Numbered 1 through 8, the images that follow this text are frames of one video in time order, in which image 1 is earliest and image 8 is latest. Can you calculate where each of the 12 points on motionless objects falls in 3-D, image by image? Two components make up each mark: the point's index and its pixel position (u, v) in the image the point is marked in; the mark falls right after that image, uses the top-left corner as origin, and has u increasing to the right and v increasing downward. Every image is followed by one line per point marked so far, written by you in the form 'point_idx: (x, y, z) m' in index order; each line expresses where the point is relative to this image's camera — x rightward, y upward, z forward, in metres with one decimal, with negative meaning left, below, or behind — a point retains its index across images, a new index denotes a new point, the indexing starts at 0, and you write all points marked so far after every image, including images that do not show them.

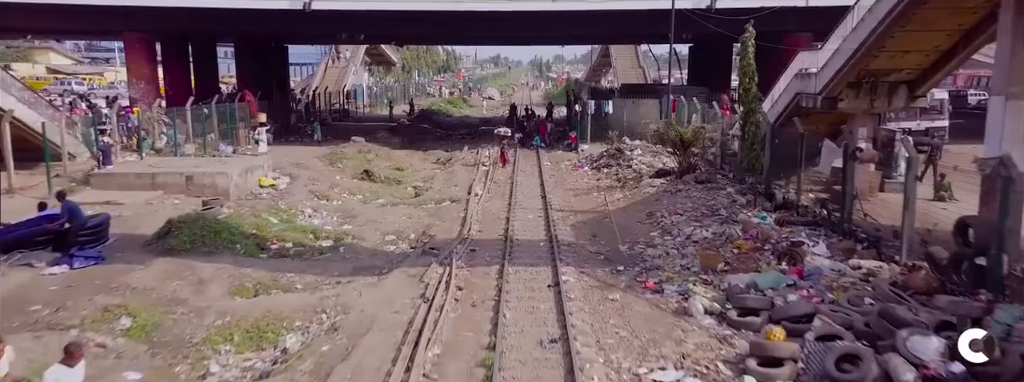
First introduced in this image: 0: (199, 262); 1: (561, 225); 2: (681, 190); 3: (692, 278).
0: (-5.2, -1.2, +13.1) m
1: (+1.1, -0.8, +17.6) m
2: (+4.3, 0.0, +20.0) m
3: (+2.8, -1.4, +12.4) m
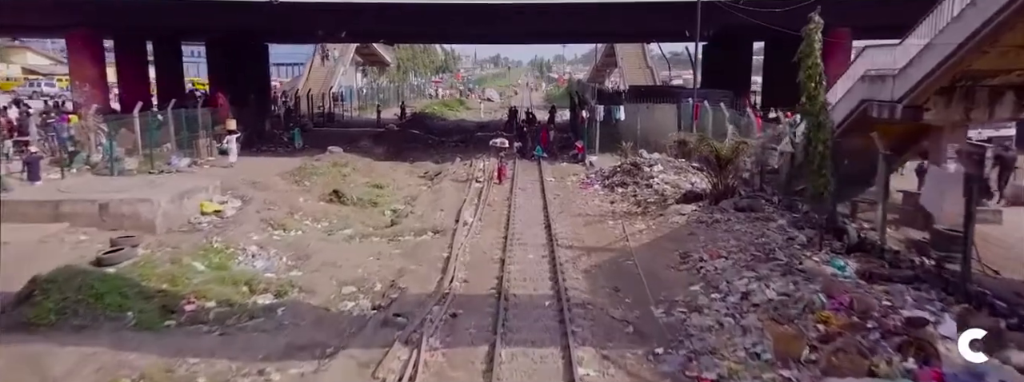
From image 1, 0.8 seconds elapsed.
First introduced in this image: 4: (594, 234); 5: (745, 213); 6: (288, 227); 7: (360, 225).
0: (-5.3, -1.8, +9.2) m
1: (+1.0, -1.4, +13.7) m
2: (+4.2, -0.7, +16.1) m
3: (+2.8, -2.0, +8.5) m
4: (+1.8, -0.9, +16.7) m
5: (+4.9, -0.5, +16.7) m
6: (-5.1, -0.8, +18.0) m
7: (-3.6, -0.8, +18.6) m
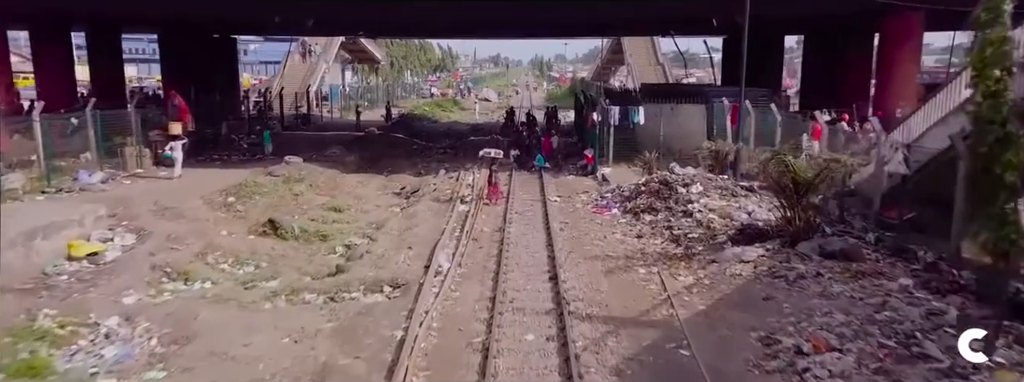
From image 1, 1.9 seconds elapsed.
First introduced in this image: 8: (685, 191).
0: (-5.4, -2.4, +4.1) m
1: (+0.9, -2.0, +8.6) m
2: (+4.1, -1.2, +11.0) m
3: (+2.6, -2.6, +3.4) m
4: (+1.6, -1.5, +11.6) m
5: (+4.8, -1.1, +11.6) m
6: (-5.3, -1.4, +12.8) m
7: (-3.7, -1.4, +13.5) m
8: (+3.7, 0.0, +16.9) m
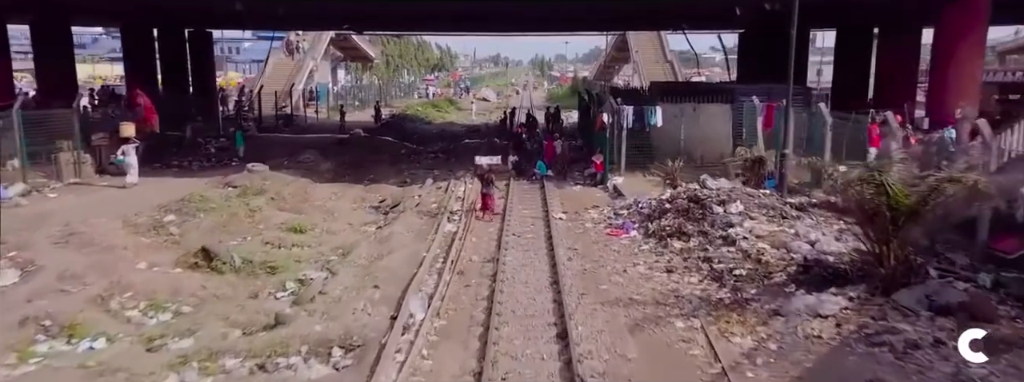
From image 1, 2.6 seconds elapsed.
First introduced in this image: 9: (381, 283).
0: (-5.5, -2.7, +0.9) m
1: (+0.8, -2.3, +5.3) m
2: (+4.0, -1.6, +7.7) m
3: (+2.6, -2.9, +0.2) m
4: (+1.6, -1.9, +8.4) m
5: (+4.7, -1.4, +8.3) m
6: (-5.3, -1.7, +9.6) m
7: (-3.8, -1.7, +10.2) m
8: (+3.7, -0.4, +13.7) m
9: (-2.0, -1.4, +11.9) m
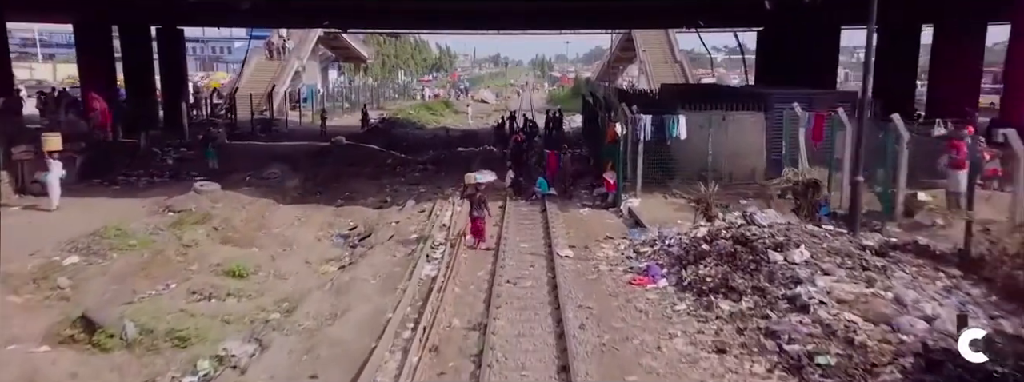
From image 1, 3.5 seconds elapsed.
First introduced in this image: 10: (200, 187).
0: (-5.6, -3.3, -2.5) m
1: (+0.7, -2.9, +2.0) m
2: (+3.9, -2.1, +4.4) m
3: (+2.5, -3.5, -3.2) m
4: (+1.5, -2.4, +5.1) m
5: (+4.7, -1.9, +5.0) m
6: (-5.4, -2.3, +6.3) m
7: (-3.9, -2.3, +6.9) m
8: (+3.6, -0.9, +10.4) m
9: (-2.1, -1.9, +8.6) m
10: (-7.2, +0.1, +18.4) m
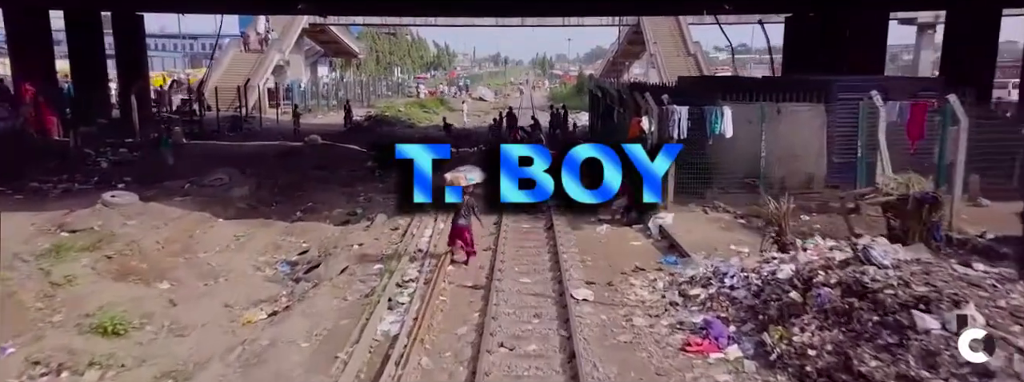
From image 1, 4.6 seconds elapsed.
0: (-5.7, -3.5, -6.4) m
1: (+0.7, -3.1, -1.9) m
2: (+3.9, -2.3, +0.5) m
3: (+2.4, -3.7, -7.1) m
4: (+1.4, -2.6, +1.1) m
5: (+4.6, -2.2, +1.1) m
6: (-5.5, -2.5, +2.4) m
7: (-3.9, -2.5, +3.0) m
8: (+3.5, -1.1, +6.5) m
9: (-2.1, -2.1, +4.6) m
10: (-7.3, -0.1, +14.5) m
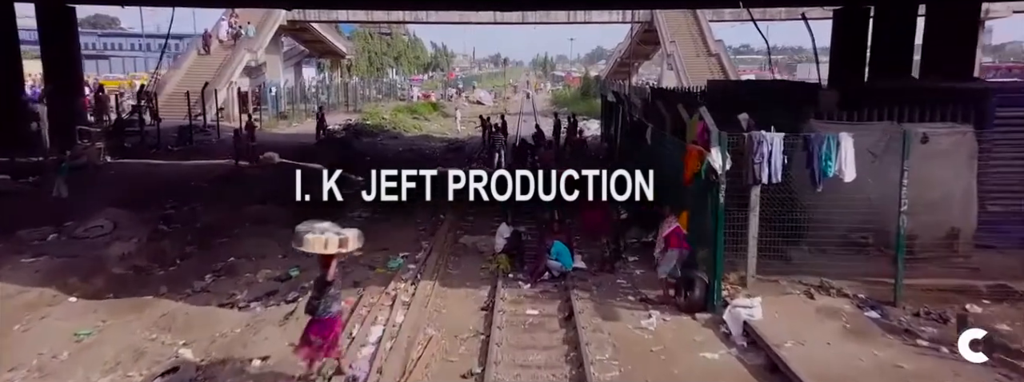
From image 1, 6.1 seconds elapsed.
0: (-5.7, -4.3, -11.6) m
1: (+0.7, -3.9, -7.1) m
2: (+3.9, -3.2, -4.7) m
3: (+2.4, -4.5, -12.3) m
4: (+1.4, -3.5, -4.0) m
5: (+4.6, -3.0, -4.1) m
6: (-5.5, -3.3, -2.8) m
7: (-4.0, -3.3, -2.2) m
8: (+3.5, -2.0, +1.3) m
9: (-2.1, -3.0, -0.6) m
10: (-7.3, -1.0, +9.3) m
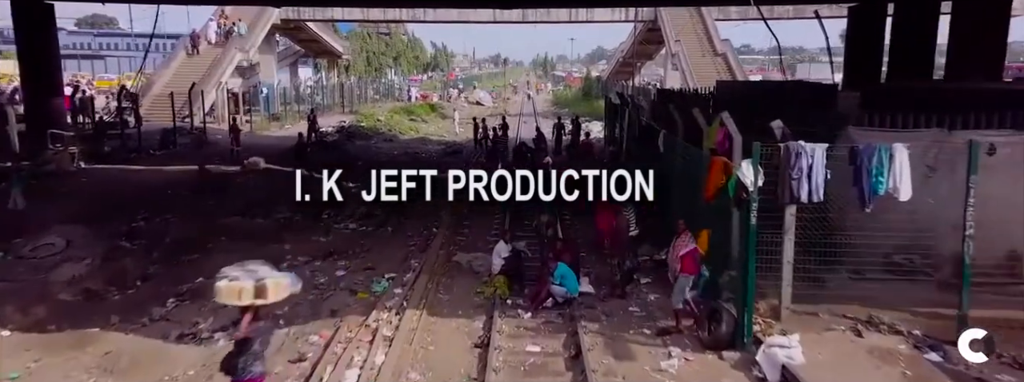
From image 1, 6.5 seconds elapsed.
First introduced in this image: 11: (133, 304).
0: (-5.7, -4.5, -12.9) m
1: (+0.6, -4.1, -8.4) m
2: (+3.8, -3.4, -6.0) m
3: (+2.4, -4.7, -13.6) m
4: (+1.4, -3.7, -5.4) m
5: (+4.6, -3.2, -5.4) m
6: (-5.5, -3.5, -4.1) m
7: (-4.0, -3.5, -3.5) m
8: (+3.5, -2.2, 0.0) m
9: (-2.2, -3.2, -1.9) m
10: (-7.3, -1.2, +8.0) m
11: (-5.1, -1.4, +10.5) m
